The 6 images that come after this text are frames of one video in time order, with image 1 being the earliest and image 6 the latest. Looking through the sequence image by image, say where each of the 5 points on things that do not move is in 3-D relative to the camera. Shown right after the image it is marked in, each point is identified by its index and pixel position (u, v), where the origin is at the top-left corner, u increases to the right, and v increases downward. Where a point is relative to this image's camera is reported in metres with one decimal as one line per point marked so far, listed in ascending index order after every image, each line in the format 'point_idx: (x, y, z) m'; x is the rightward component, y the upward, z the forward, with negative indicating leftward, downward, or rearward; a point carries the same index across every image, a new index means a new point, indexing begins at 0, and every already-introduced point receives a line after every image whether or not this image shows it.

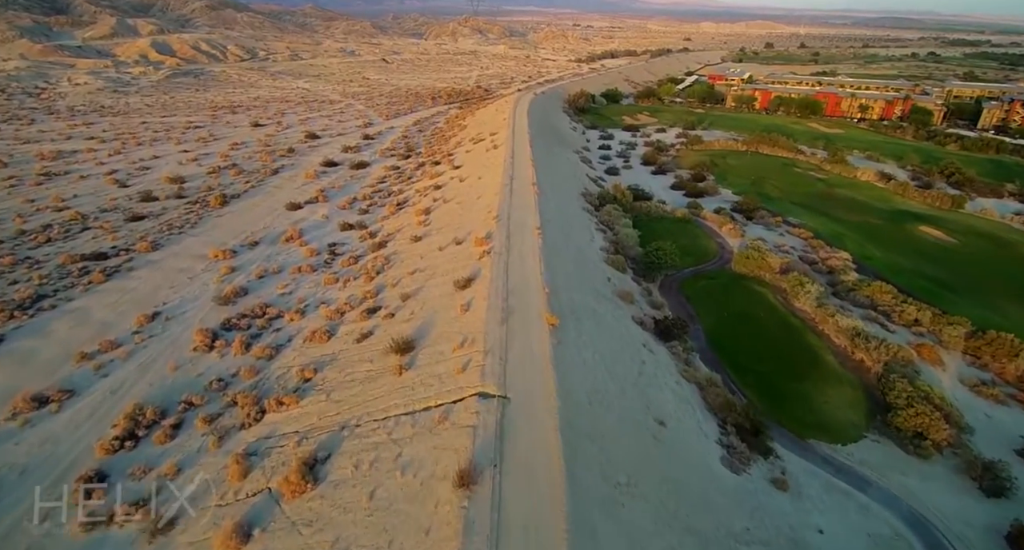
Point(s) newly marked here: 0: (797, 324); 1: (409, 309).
0: (+10.7, -1.9, +18.3) m
1: (-3.4, -1.2, +16.4) m
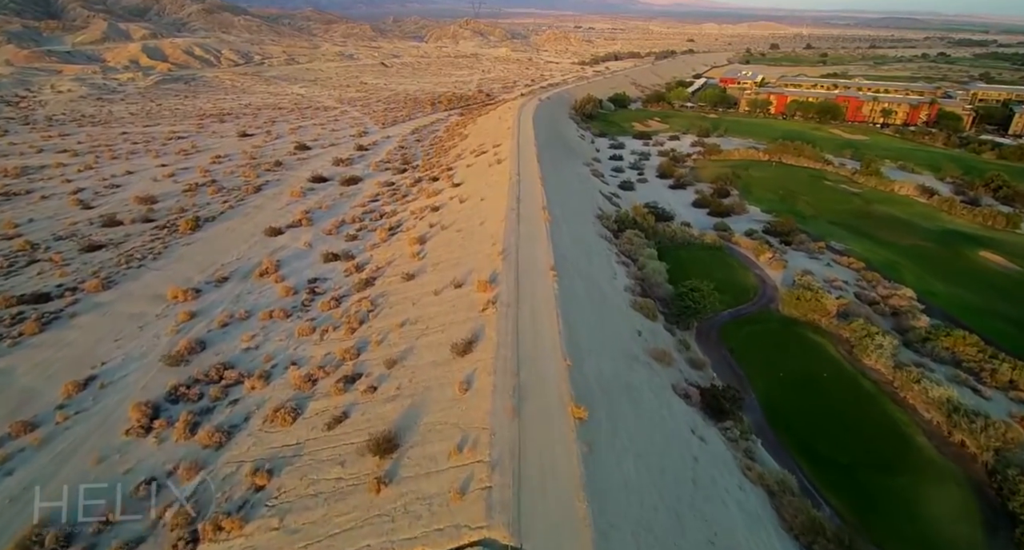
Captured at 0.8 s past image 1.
0: (+11.0, -3.6, +14.9) m
1: (-3.1, -2.9, +13.2) m
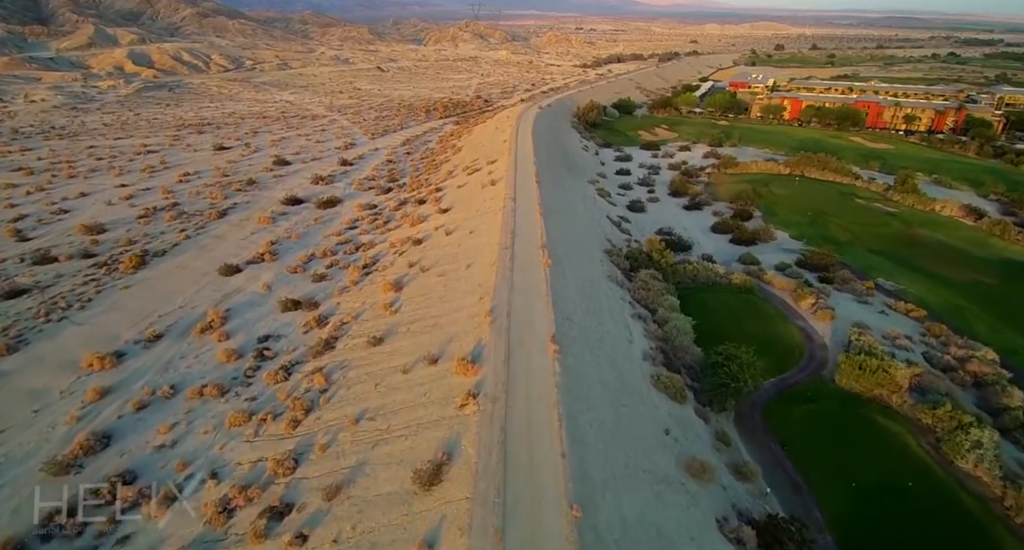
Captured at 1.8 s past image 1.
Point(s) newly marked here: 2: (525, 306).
0: (+10.7, -5.5, +11.2) m
1: (-3.4, -4.9, +9.5) m
2: (+0.4, -0.9, +15.2) m
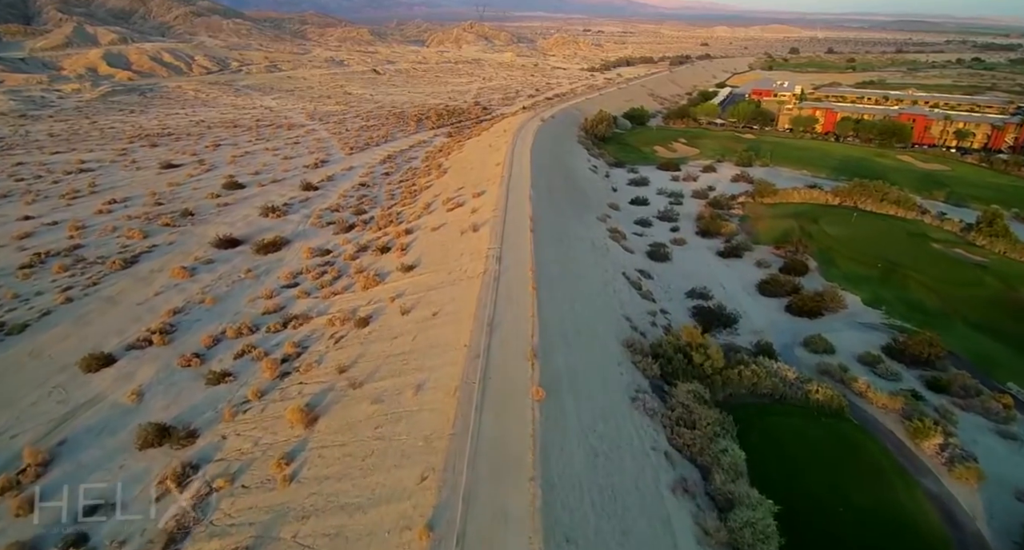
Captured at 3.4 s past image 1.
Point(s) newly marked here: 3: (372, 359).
0: (+9.9, -8.8, +4.6) m
1: (-4.3, -8.0, +3.1) m
2: (-0.4, -4.2, +8.7) m
3: (-4.1, -2.4, +14.4) m
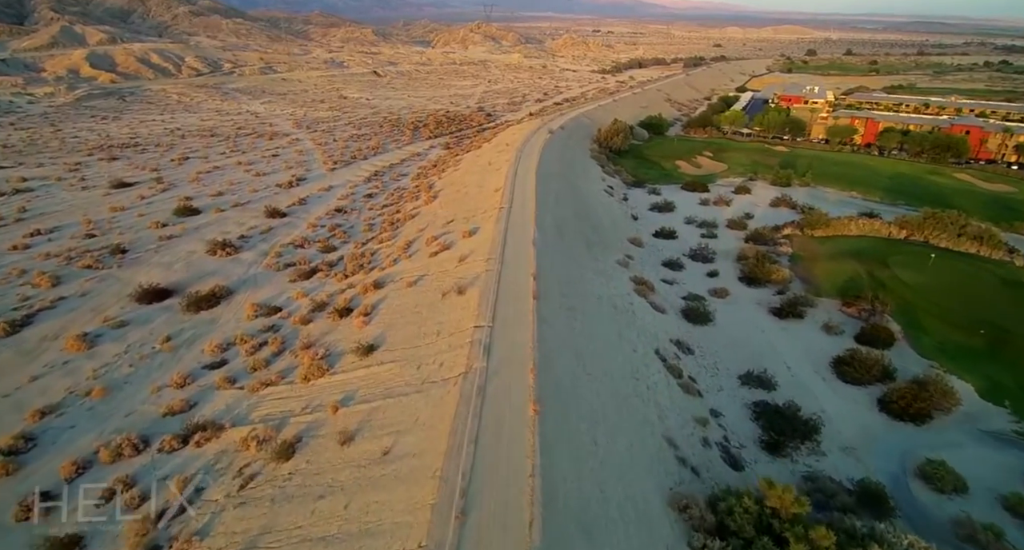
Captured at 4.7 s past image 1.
0: (+9.5, -11.5, -0.8) m
1: (-4.7, -10.5, -2.1) m
2: (-0.7, -6.7, +3.5) m
3: (-4.3, -5.0, +9.1) m
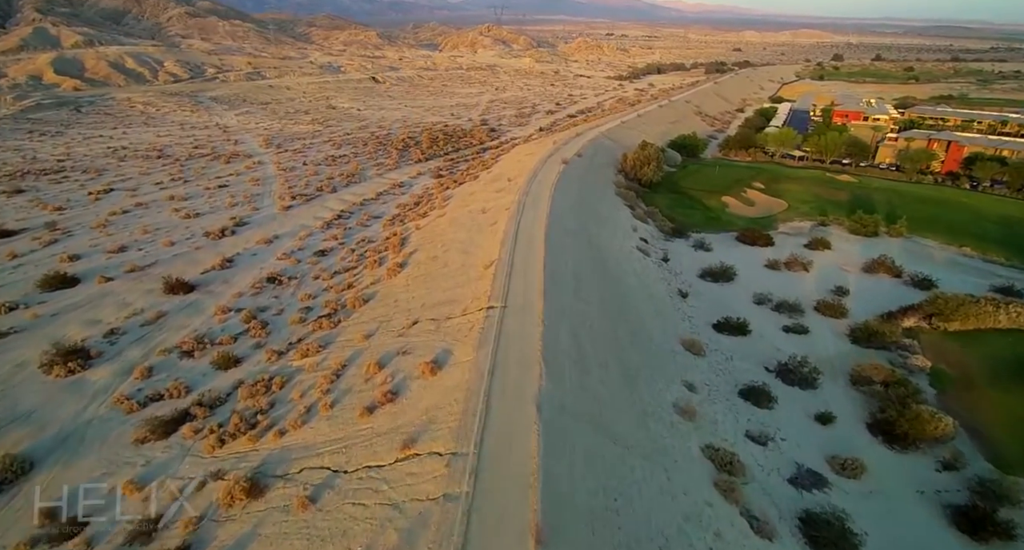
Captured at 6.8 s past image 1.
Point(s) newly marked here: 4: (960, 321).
0: (+8.6, -15.7, -9.5) m
1: (-5.6, -14.5, -10.6) m
2: (-1.4, -10.8, -5.0) m
3: (-4.9, -9.1, +0.7) m
4: (+17.9, -1.9, +19.5) m
